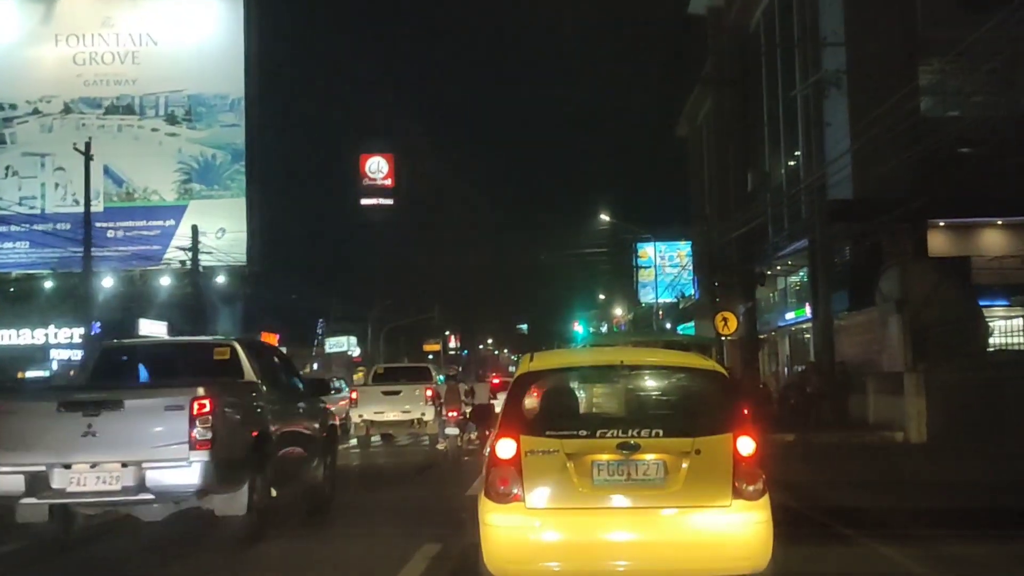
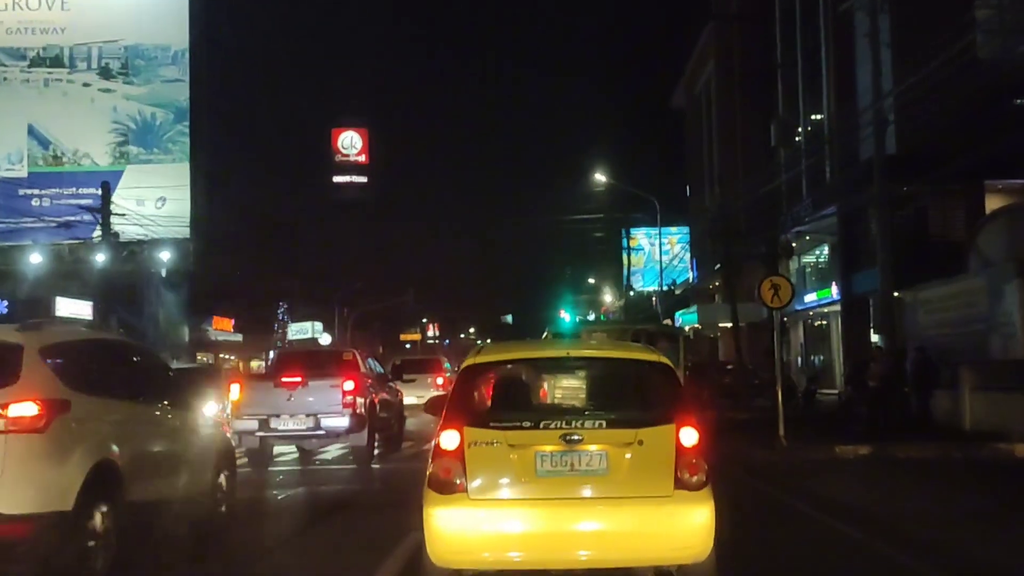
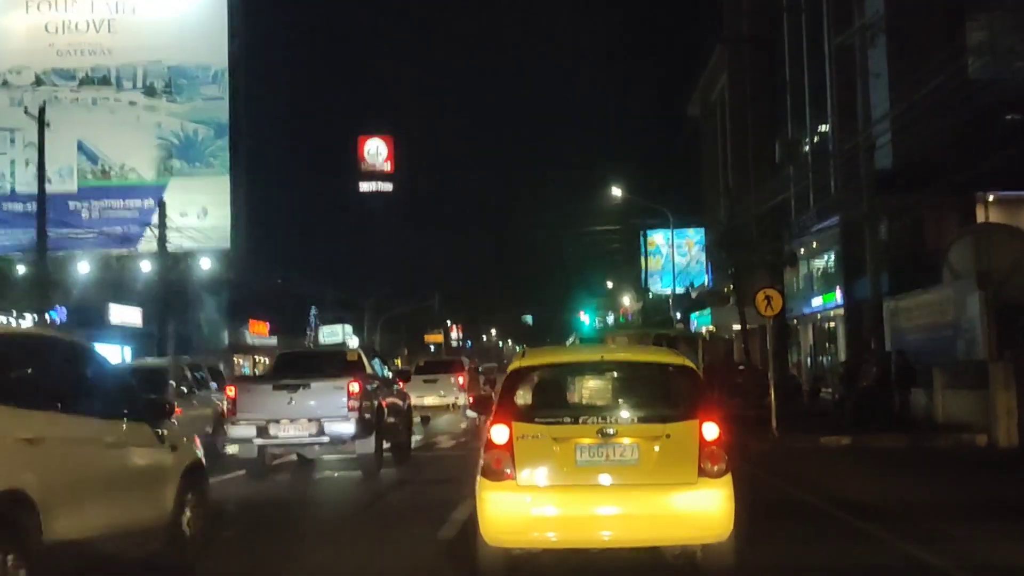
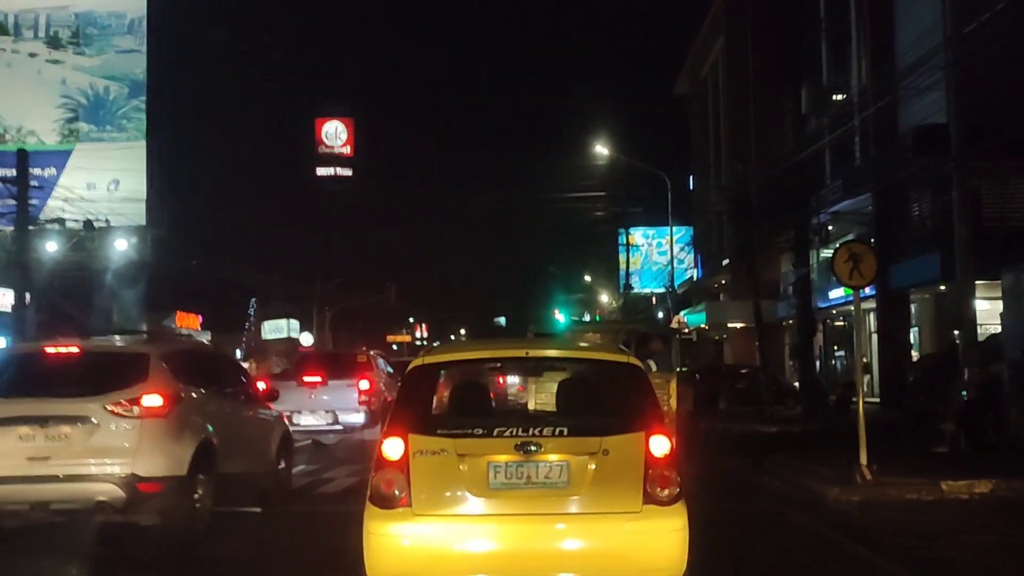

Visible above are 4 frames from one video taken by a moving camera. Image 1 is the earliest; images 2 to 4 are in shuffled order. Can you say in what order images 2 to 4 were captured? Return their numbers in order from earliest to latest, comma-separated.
3, 2, 4
